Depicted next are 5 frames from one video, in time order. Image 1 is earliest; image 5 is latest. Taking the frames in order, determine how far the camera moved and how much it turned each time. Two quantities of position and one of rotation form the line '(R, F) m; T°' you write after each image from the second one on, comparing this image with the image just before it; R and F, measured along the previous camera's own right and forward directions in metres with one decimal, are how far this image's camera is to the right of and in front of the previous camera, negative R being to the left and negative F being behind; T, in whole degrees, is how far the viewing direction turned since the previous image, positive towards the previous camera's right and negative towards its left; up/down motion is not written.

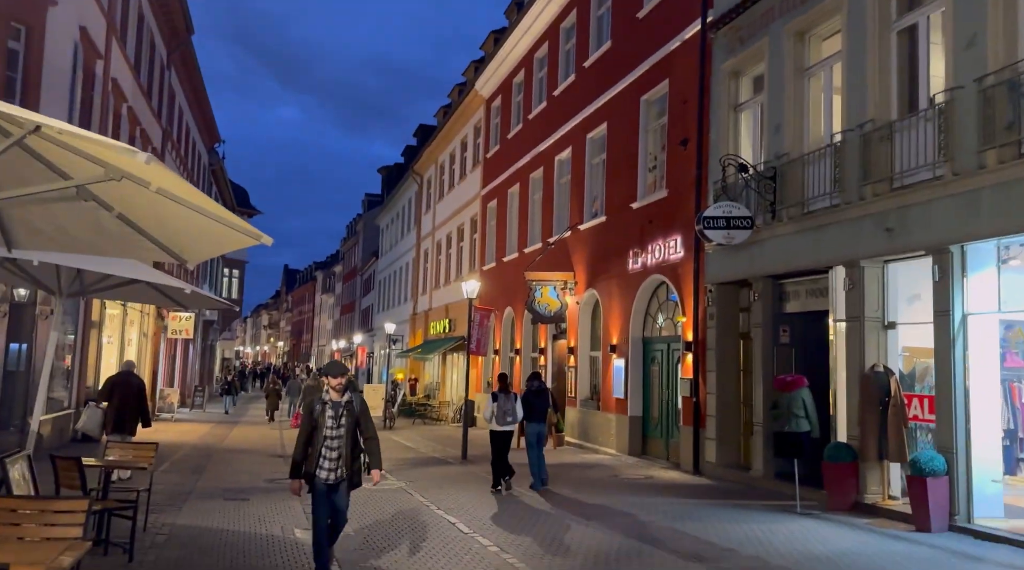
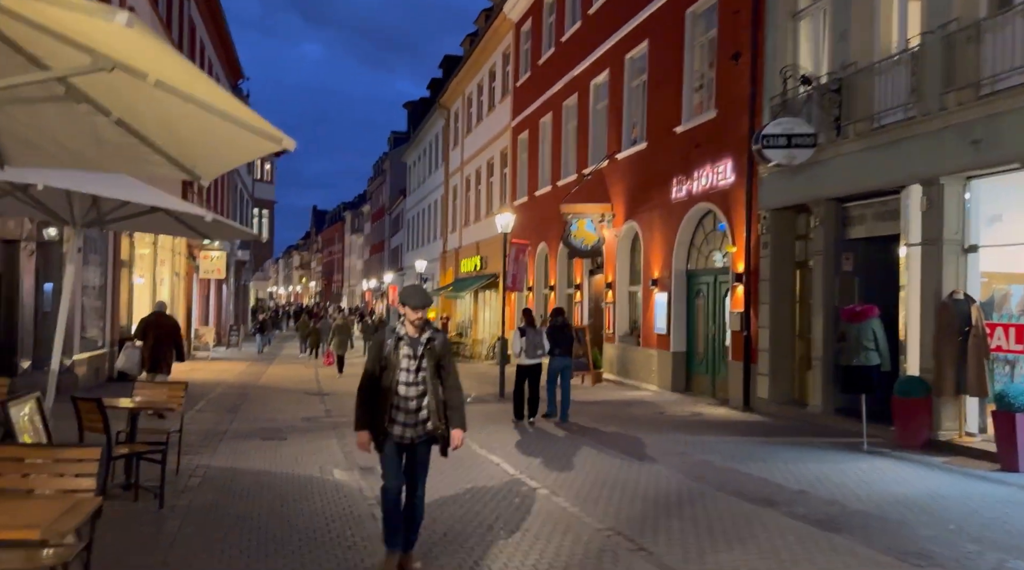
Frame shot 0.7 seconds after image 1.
(-0.2, +0.7) m; -2°
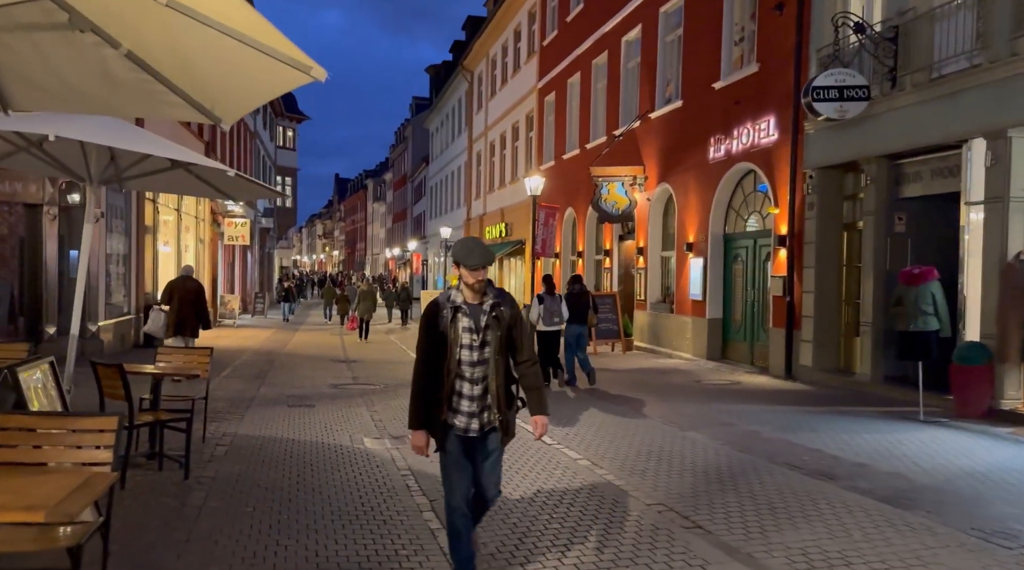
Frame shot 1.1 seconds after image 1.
(-0.2, +0.5) m; -1°
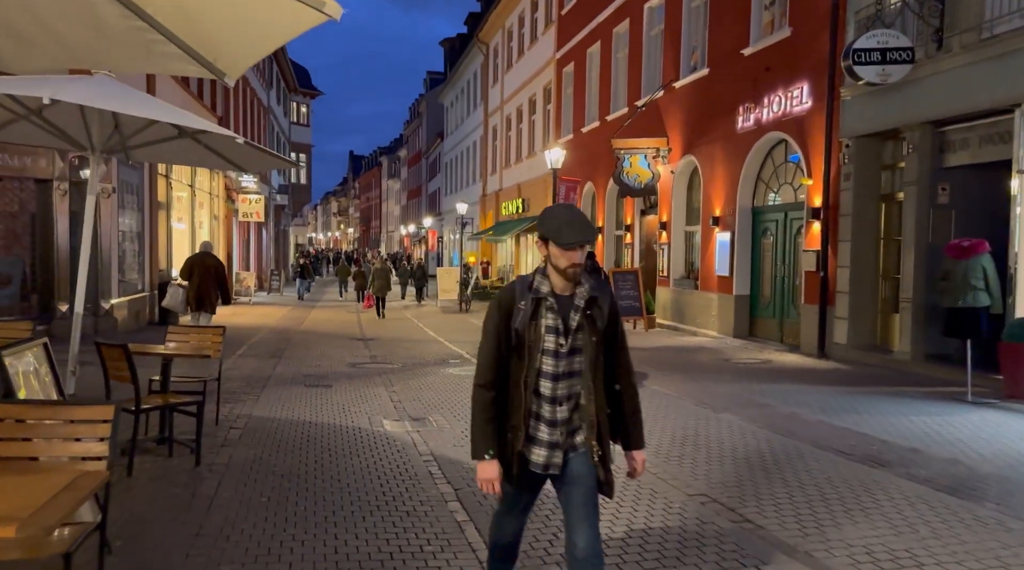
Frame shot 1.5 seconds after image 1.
(-0.1, +0.5) m; -1°
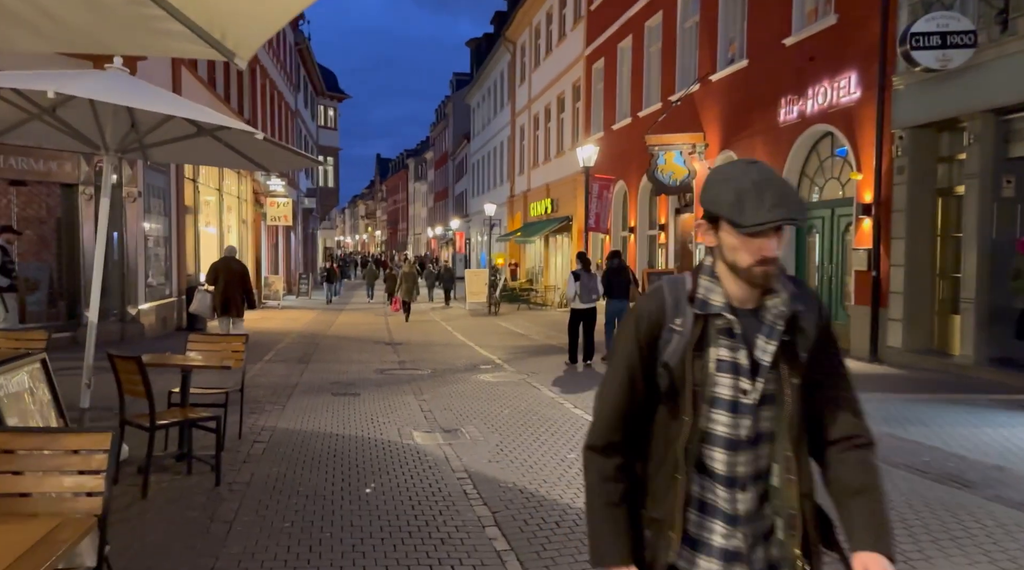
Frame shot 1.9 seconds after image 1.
(-0.1, +0.5) m; -2°
